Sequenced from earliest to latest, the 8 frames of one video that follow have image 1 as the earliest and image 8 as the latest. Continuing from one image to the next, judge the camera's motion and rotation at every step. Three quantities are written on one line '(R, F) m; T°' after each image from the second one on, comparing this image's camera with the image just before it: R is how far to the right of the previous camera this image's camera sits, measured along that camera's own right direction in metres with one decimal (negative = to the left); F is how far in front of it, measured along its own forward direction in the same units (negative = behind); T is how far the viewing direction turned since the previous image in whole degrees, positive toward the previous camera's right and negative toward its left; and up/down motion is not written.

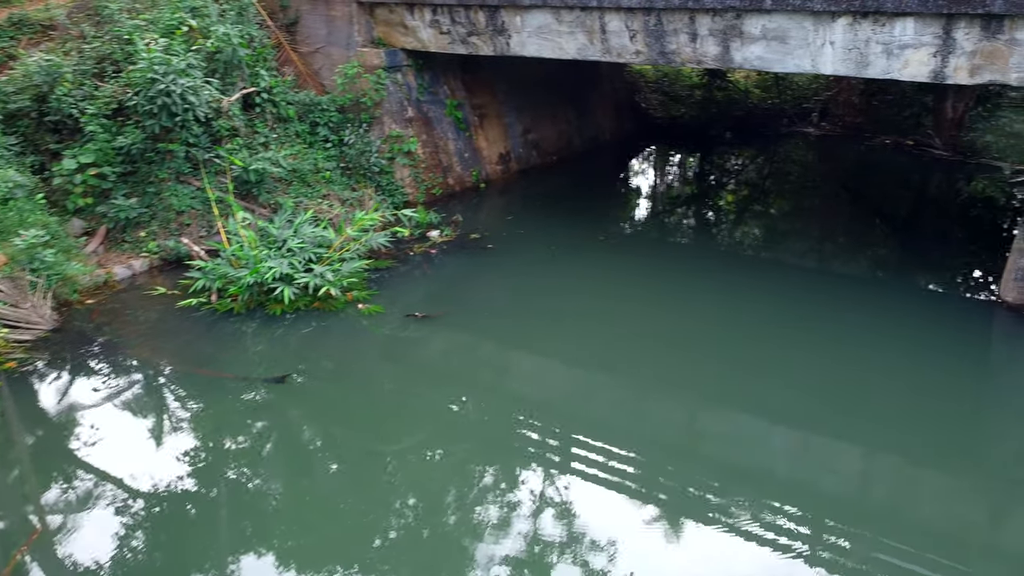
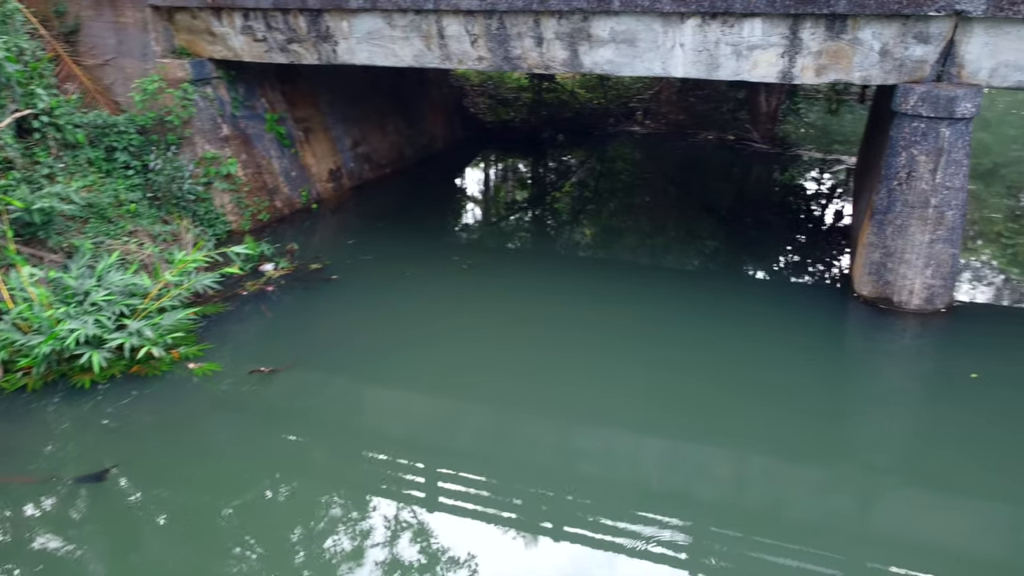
(-0.2, +0.6) m; +12°
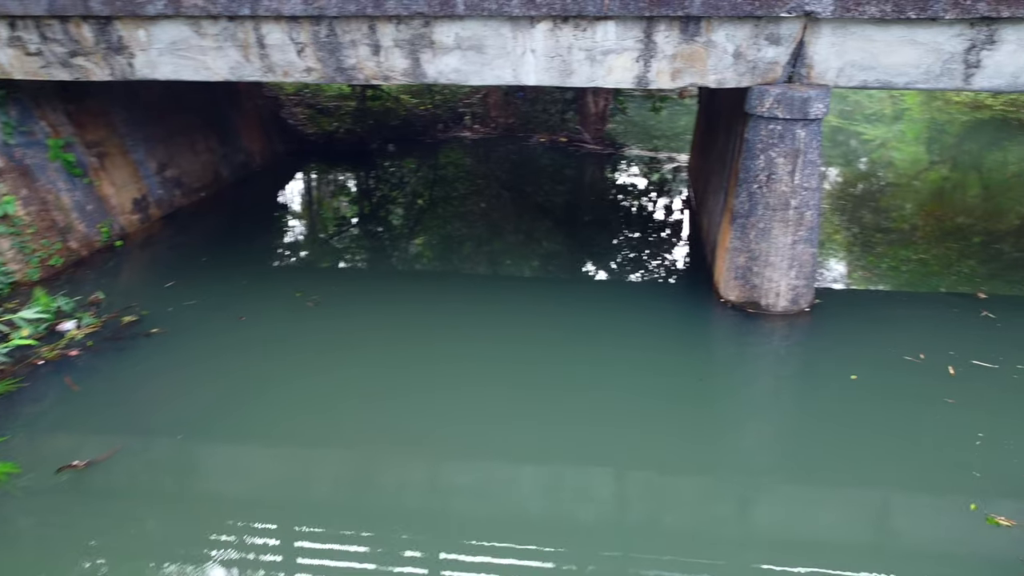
(-0.2, +0.6) m; +12°
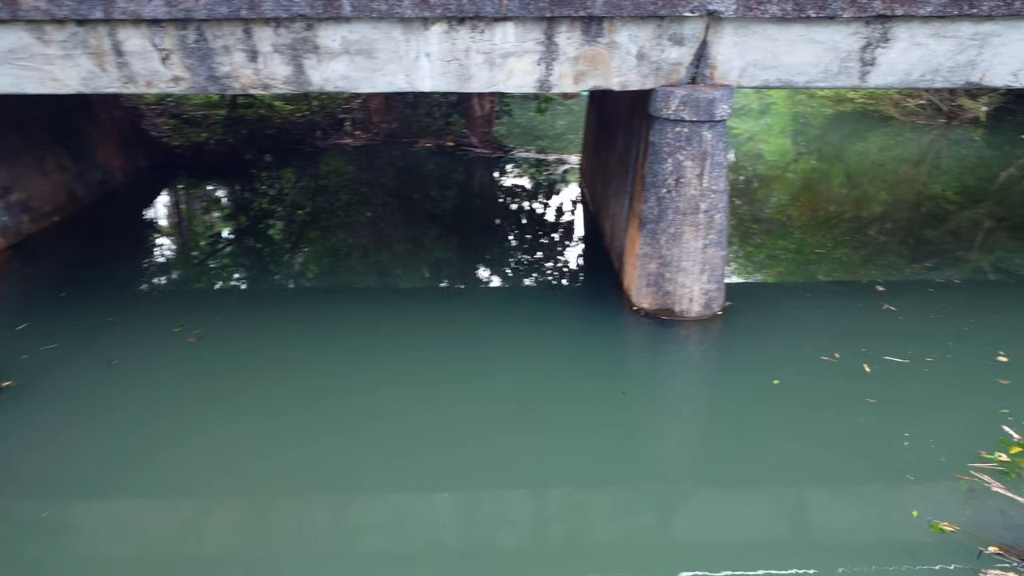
(-0.2, +0.4) m; +8°
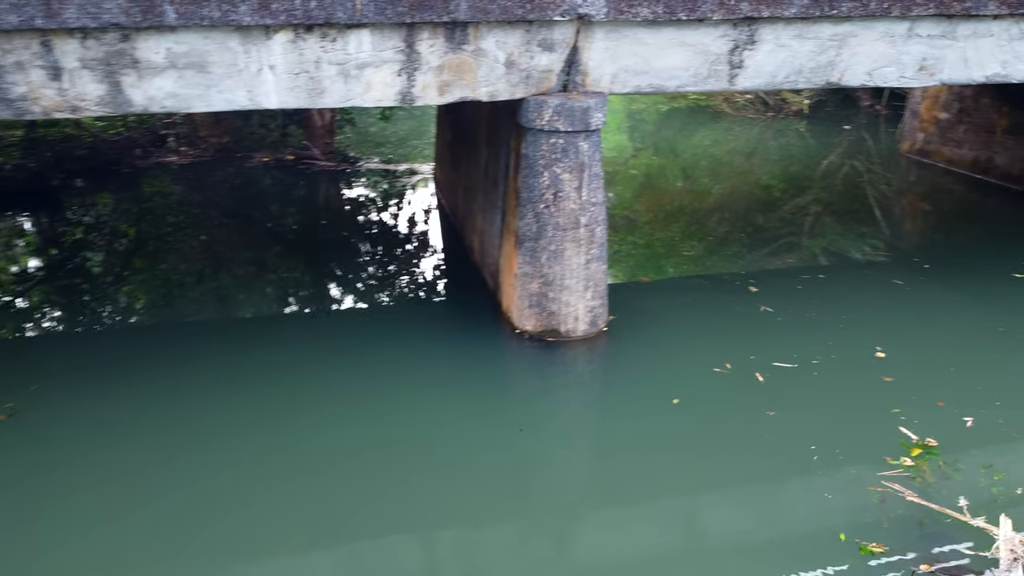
(-0.2, +0.5) m; +11°
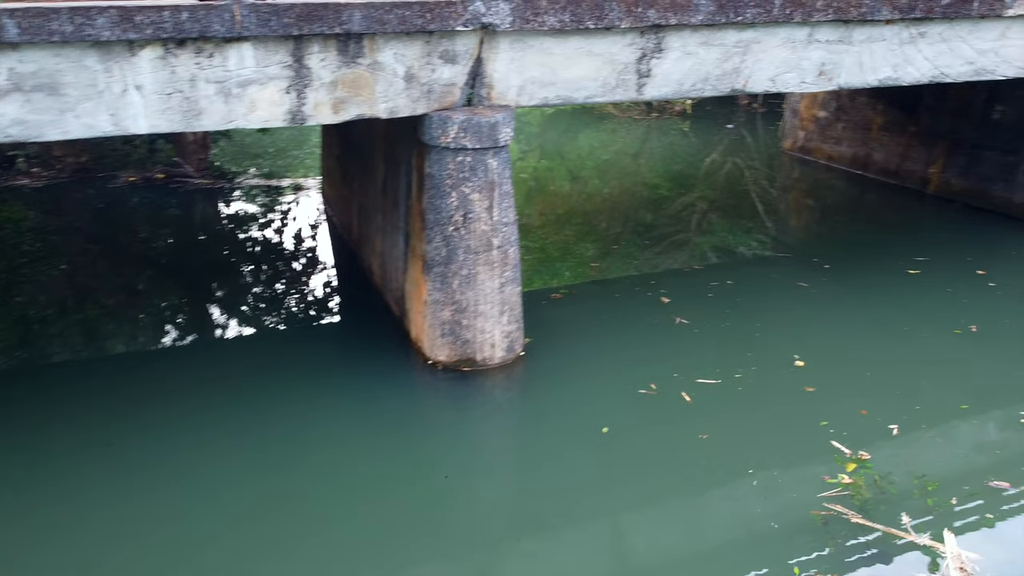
(-0.1, +0.4) m; +8°
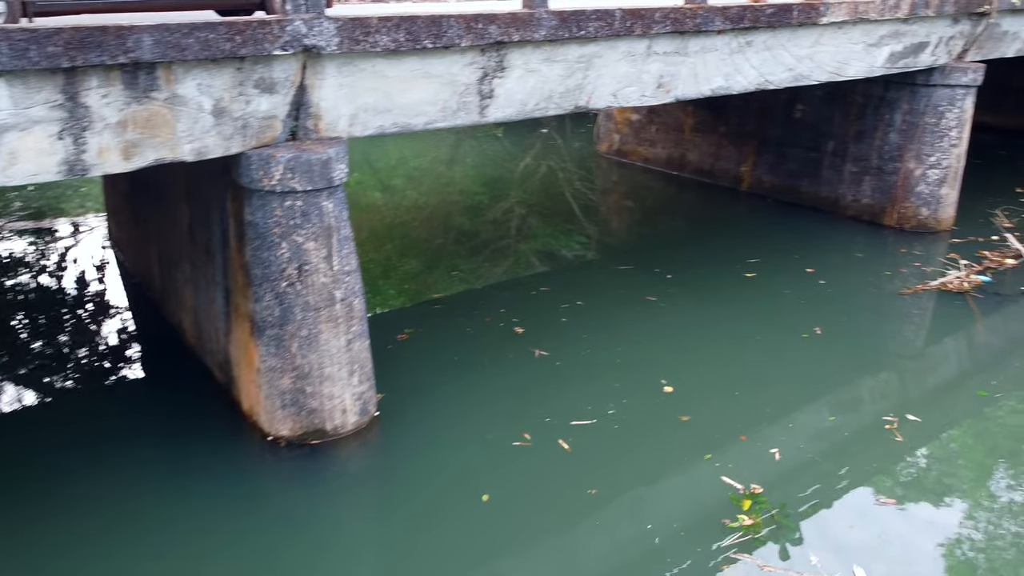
(-0.2, +0.6) m; +13°
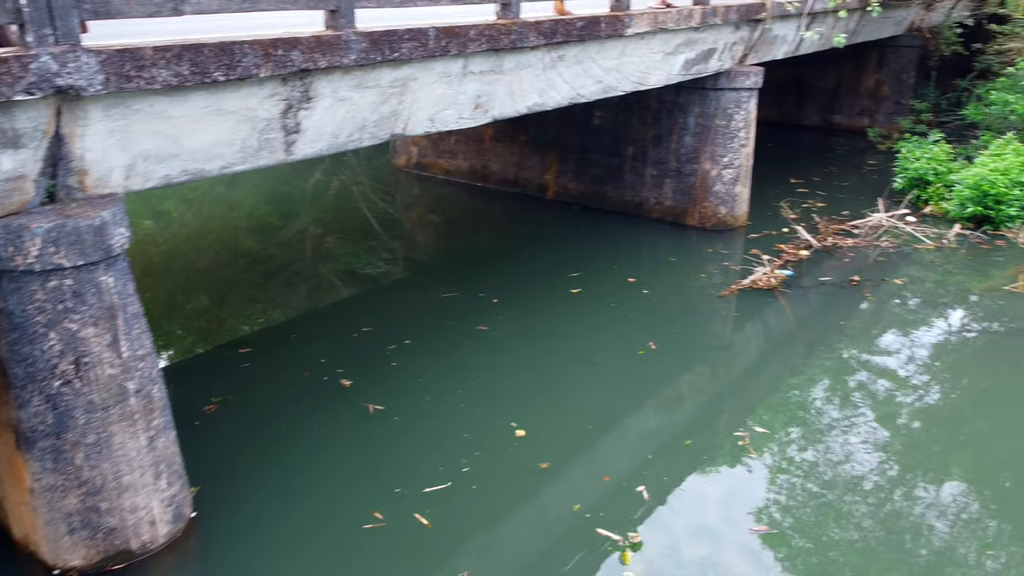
(-0.2, +0.5) m; +15°
